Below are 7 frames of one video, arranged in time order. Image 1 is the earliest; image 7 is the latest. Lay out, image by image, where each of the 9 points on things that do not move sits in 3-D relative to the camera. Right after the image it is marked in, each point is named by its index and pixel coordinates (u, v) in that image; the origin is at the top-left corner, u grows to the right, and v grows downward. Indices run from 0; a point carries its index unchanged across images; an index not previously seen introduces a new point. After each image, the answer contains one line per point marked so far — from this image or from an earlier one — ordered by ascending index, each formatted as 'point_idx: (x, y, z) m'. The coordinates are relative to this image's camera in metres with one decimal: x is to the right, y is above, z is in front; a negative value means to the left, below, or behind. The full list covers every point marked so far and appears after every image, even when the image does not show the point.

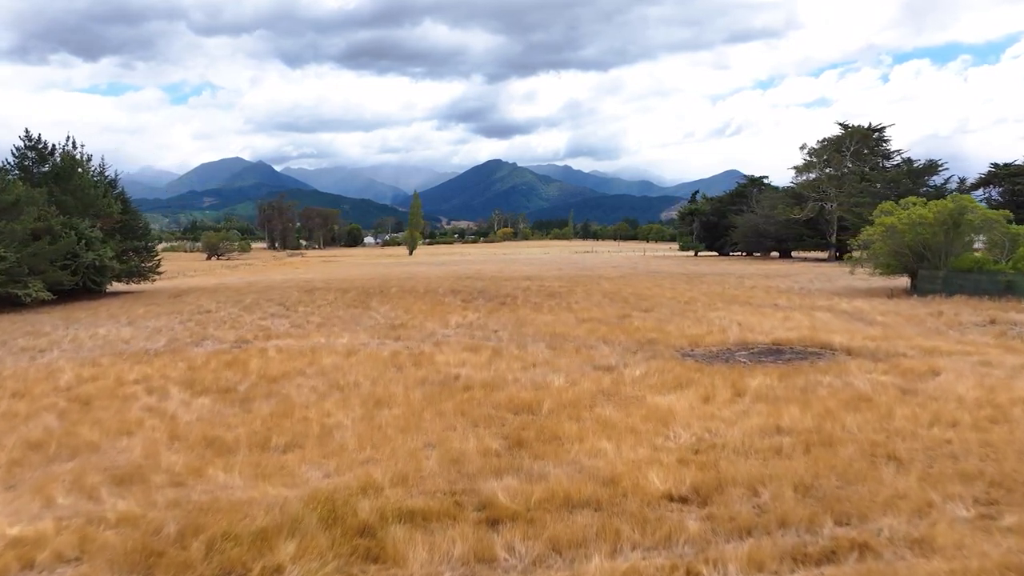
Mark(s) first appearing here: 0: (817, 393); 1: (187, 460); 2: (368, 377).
0: (+3.3, -1.1, +11.4) m
1: (-2.8, -1.5, +8.9) m
2: (-1.9, -1.2, +13.5) m
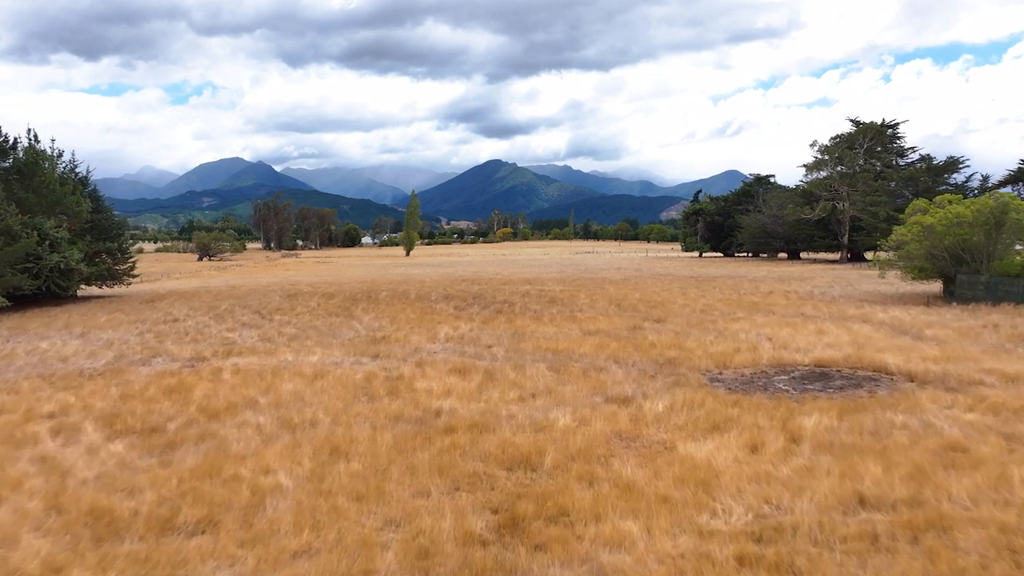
0: (+3.3, -1.3, +8.9) m
1: (-2.8, -1.6, +6.4) m
2: (-1.9, -1.3, +11.1) m
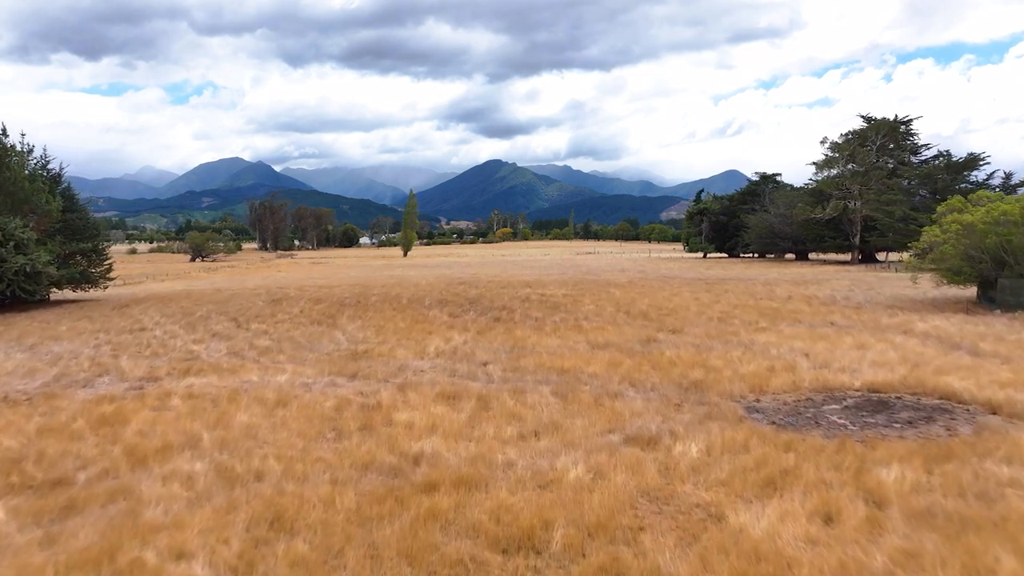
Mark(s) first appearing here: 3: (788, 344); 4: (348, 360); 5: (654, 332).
0: (+3.3, -1.4, +6.8) m
1: (-2.8, -1.7, +4.2) m
2: (-1.9, -1.5, +8.9) m
3: (+4.3, -0.9, +16.6) m
4: (-2.5, -1.1, +16.0) m
5: (+2.6, -0.8, +19.1) m
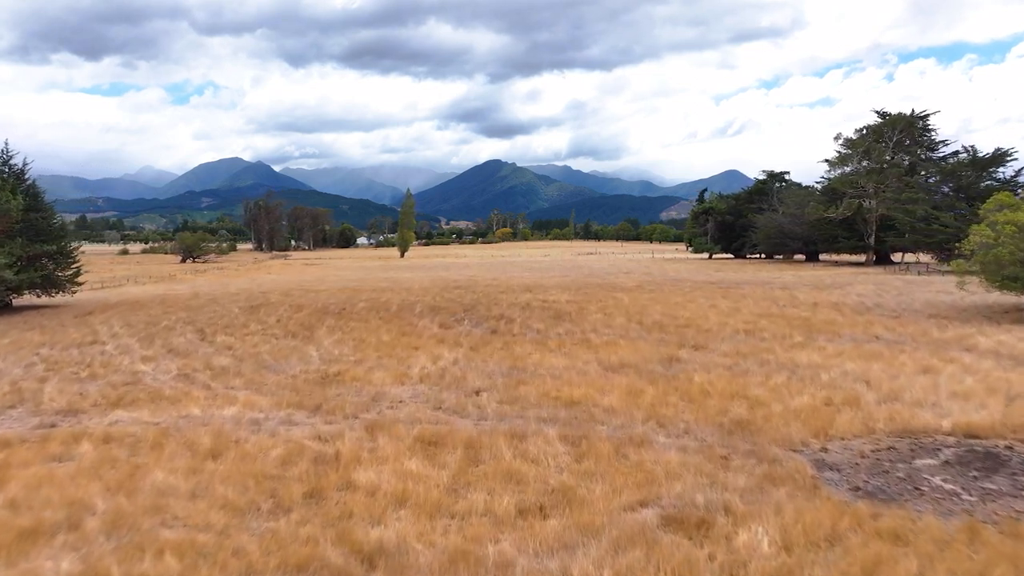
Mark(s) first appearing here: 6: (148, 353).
0: (+3.2, -1.6, +4.2) m
1: (-2.9, -1.9, +1.7) m
2: (-2.0, -1.6, +6.3) m
3: (+4.3, -1.0, +14.0) m
4: (-2.5, -1.3, +13.4) m
5: (+2.6, -1.0, +16.5) m
6: (-6.2, -1.1, +17.7) m
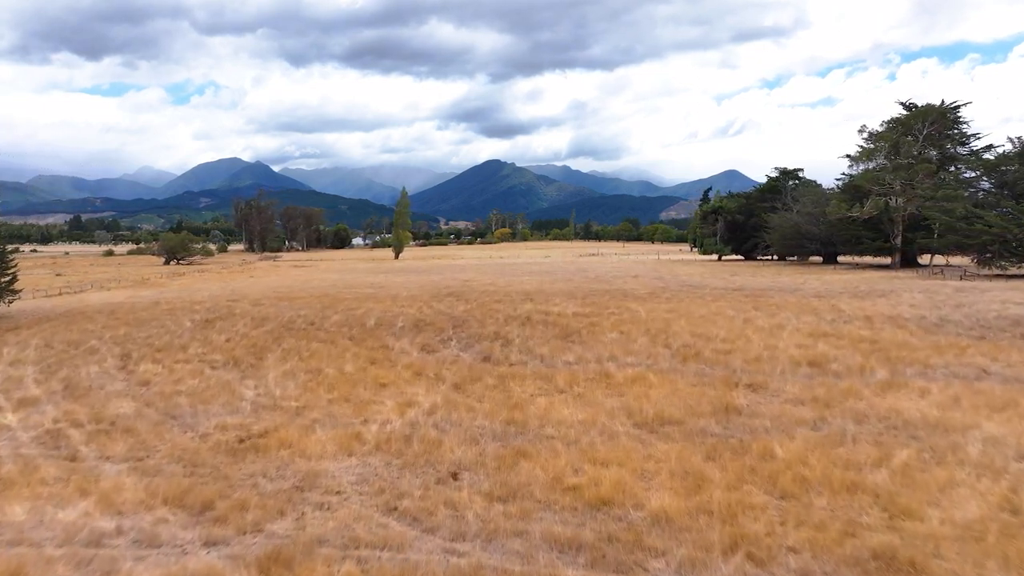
0: (+3.2, -1.8, +0.1) m
1: (-2.9, -2.1, -2.5) m
2: (-2.0, -1.8, +2.2) m
3: (+4.3, -1.3, +9.9) m
4: (-2.6, -1.5, +9.3) m
5: (+2.5, -1.2, +12.4) m
6: (-6.2, -1.3, +13.6) m
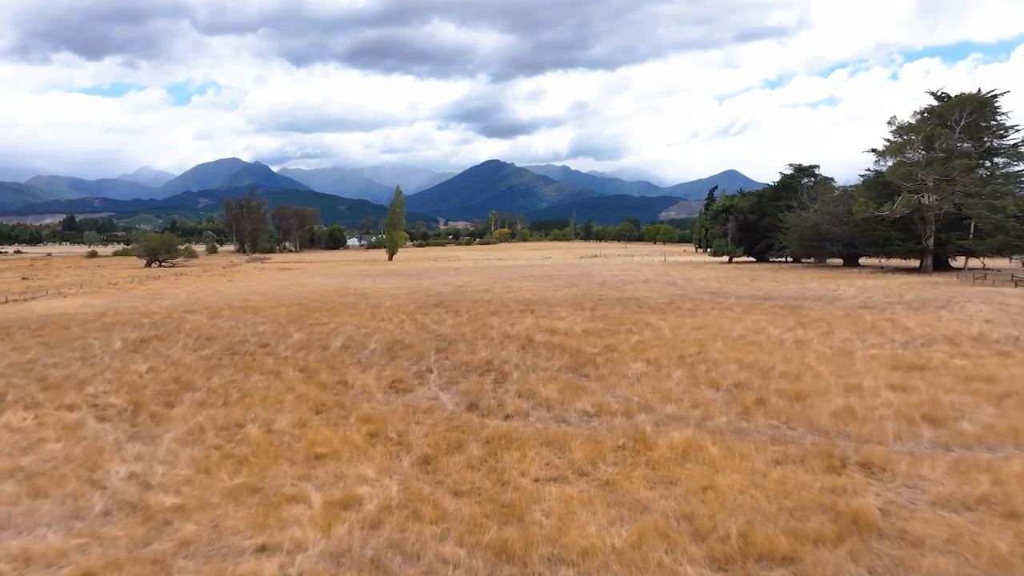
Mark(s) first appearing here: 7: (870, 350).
0: (+3.1, -2.1, -4.2) m
1: (-3.0, -2.4, -6.8) m
2: (-2.1, -2.1, -2.1) m
3: (+4.2, -1.5, +5.5) m
4: (-2.6, -1.7, +5.0) m
5: (+2.5, -1.4, +8.1) m
6: (-6.2, -1.6, +9.3) m
7: (+5.9, -1.0, +17.2) m
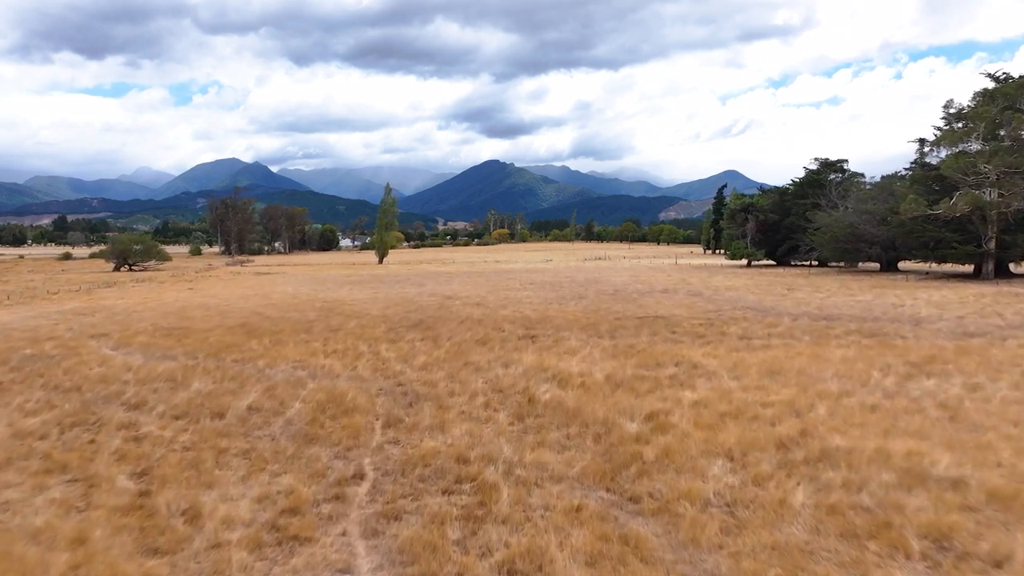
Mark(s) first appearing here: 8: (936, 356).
0: (+3.0, -2.5, -10.7) m
1: (-3.1, -2.8, -13.2) m
2: (-2.2, -2.5, -8.6) m
3: (+4.1, -1.9, -0.9) m
4: (-2.7, -2.1, -1.5) m
5: (+2.4, -1.8, +1.6) m
6: (-6.3, -2.0, +2.8) m
7: (+5.8, -1.4, +10.7) m
8: (+6.9, -1.1, +17.1) m
